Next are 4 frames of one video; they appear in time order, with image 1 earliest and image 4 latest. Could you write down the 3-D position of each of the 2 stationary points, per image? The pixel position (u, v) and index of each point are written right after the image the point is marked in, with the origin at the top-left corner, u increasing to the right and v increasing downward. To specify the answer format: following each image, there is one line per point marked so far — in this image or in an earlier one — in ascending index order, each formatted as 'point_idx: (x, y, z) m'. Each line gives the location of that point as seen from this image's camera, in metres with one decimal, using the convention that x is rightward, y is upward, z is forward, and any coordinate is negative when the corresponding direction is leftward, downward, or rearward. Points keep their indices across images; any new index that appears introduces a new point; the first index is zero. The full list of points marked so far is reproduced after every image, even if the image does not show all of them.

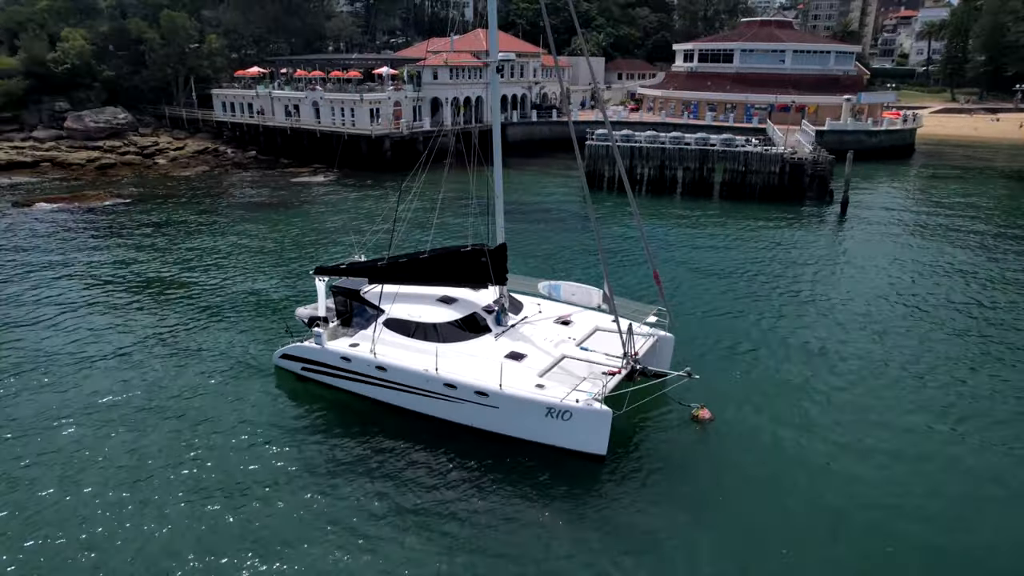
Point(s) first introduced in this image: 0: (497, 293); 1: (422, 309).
0: (-0.4, -0.1, +19.8) m
1: (-2.6, -0.6, +18.7) m
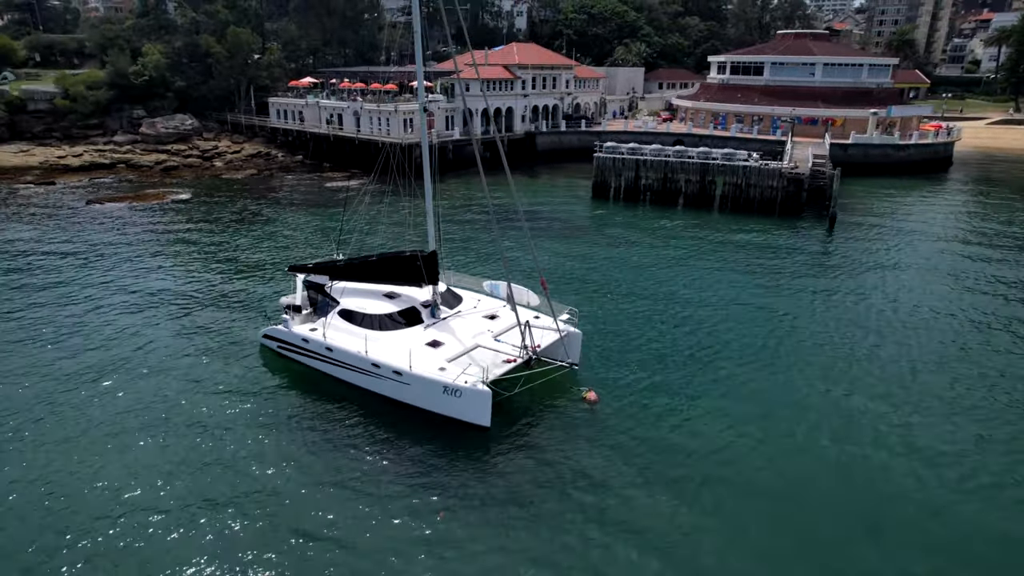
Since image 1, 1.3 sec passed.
0: (-2.7, -0.1, +23.6) m
1: (-5.0, -0.5, +22.7) m
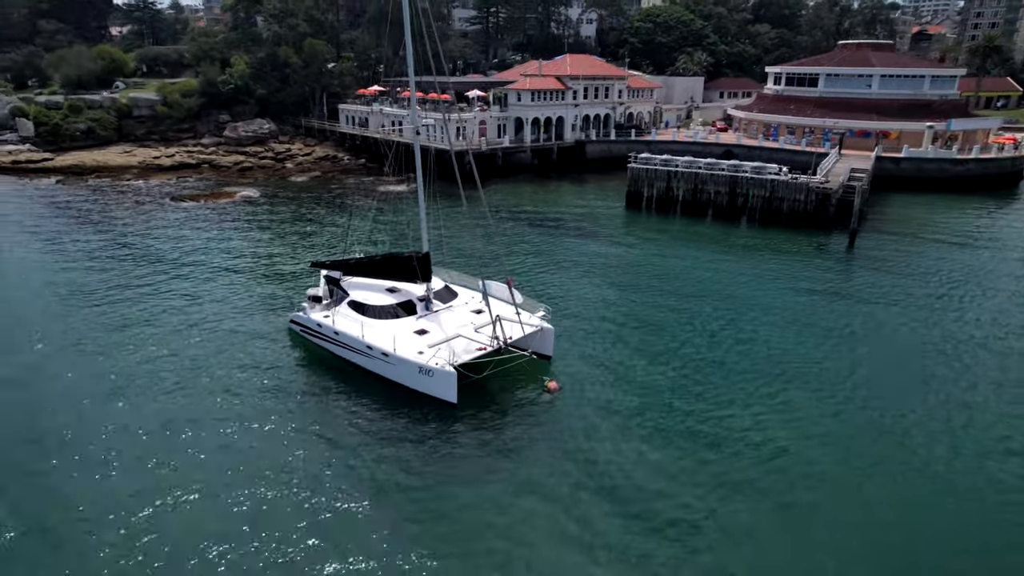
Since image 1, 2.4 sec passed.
0: (-3.2, 0.0, +27.0) m
1: (-5.6, -0.3, +26.4) m
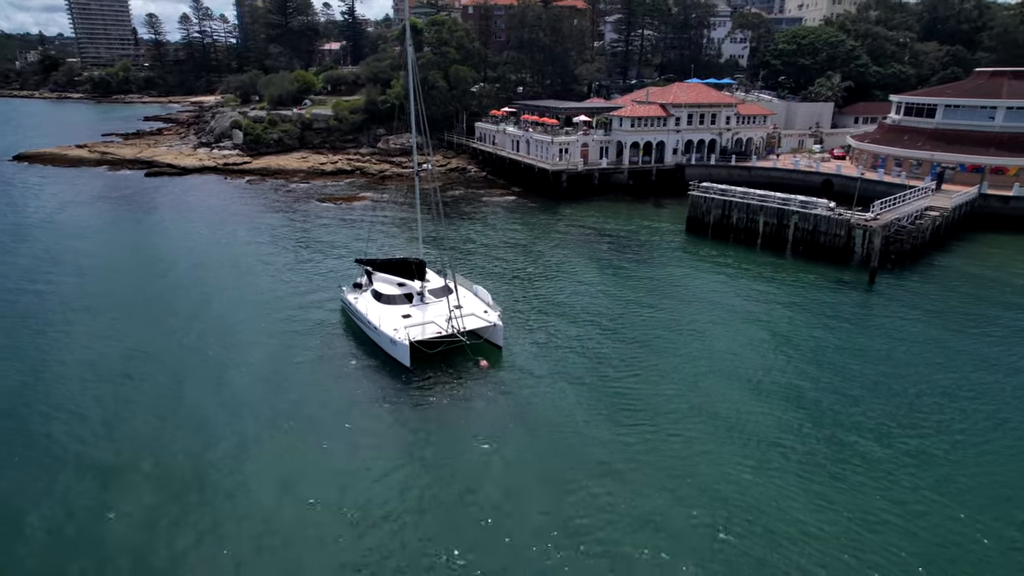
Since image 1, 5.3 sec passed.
0: (-4.3, +0.2, +35.7) m
1: (-6.8, +0.1, +35.8) m
